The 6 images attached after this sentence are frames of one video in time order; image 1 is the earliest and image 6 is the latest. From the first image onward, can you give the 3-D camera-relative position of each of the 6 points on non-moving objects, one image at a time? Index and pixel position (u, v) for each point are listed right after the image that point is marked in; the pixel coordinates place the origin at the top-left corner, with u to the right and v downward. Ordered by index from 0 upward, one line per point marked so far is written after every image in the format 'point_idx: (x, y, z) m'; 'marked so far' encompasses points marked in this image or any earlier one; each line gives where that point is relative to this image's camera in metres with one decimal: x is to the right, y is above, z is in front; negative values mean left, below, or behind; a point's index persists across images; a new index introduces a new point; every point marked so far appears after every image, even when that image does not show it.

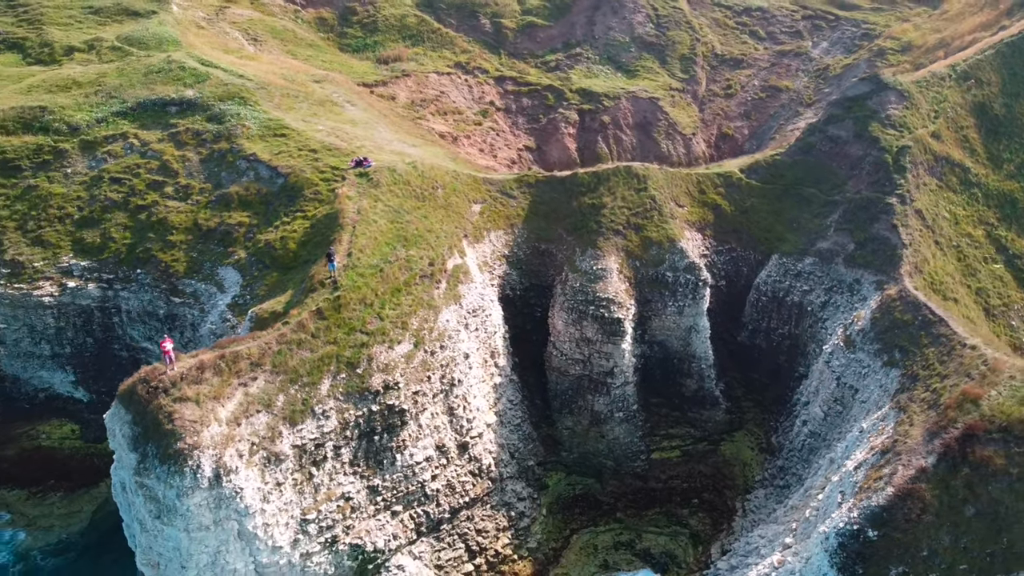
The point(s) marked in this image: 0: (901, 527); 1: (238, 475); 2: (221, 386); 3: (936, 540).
0: (+7.9, -4.9, +16.7) m
1: (-6.2, -4.2, +18.2) m
2: (-6.7, -2.3, +18.8) m
3: (+8.7, -5.2, +16.7) m
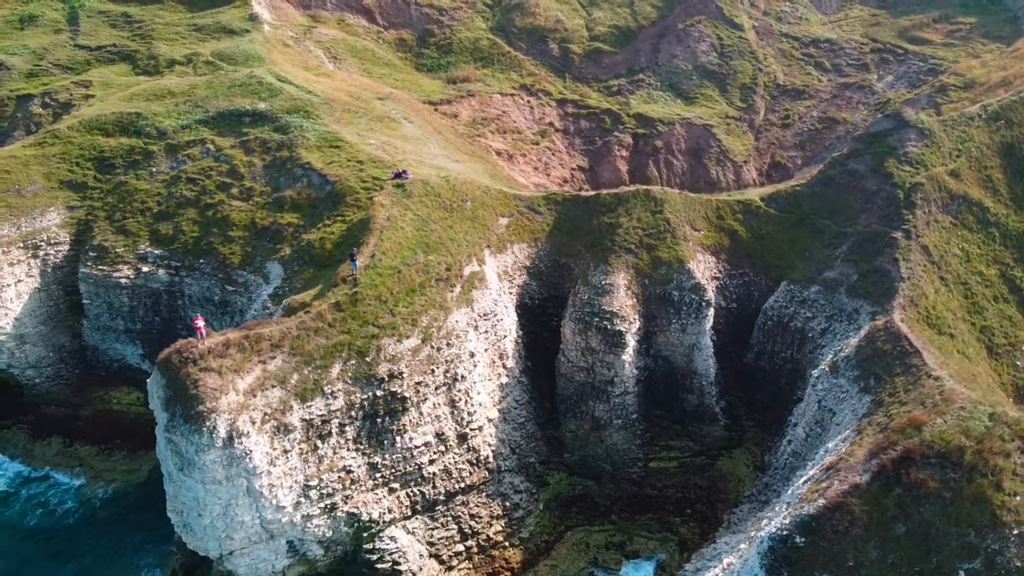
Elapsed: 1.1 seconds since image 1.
0: (+6.9, -5.5, +17.9) m
1: (-6.8, -3.9, +21.1) m
2: (-7.2, -1.9, +21.7) m
3: (+7.6, -5.8, +17.7) m
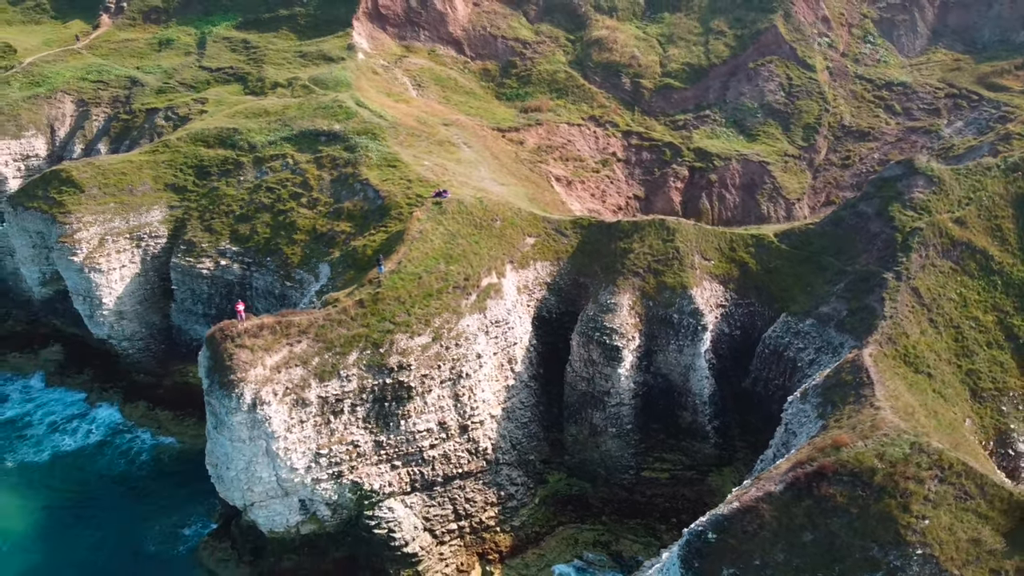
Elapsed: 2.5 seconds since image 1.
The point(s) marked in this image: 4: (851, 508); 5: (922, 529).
0: (+5.5, -6.1, +19.9) m
1: (-7.5, -3.7, +25.1) m
2: (-7.6, -1.7, +25.8) m
3: (+6.2, -6.4, +19.6) m
4: (+8.2, -5.3, +19.6) m
5: (+9.8, -5.8, +19.4) m
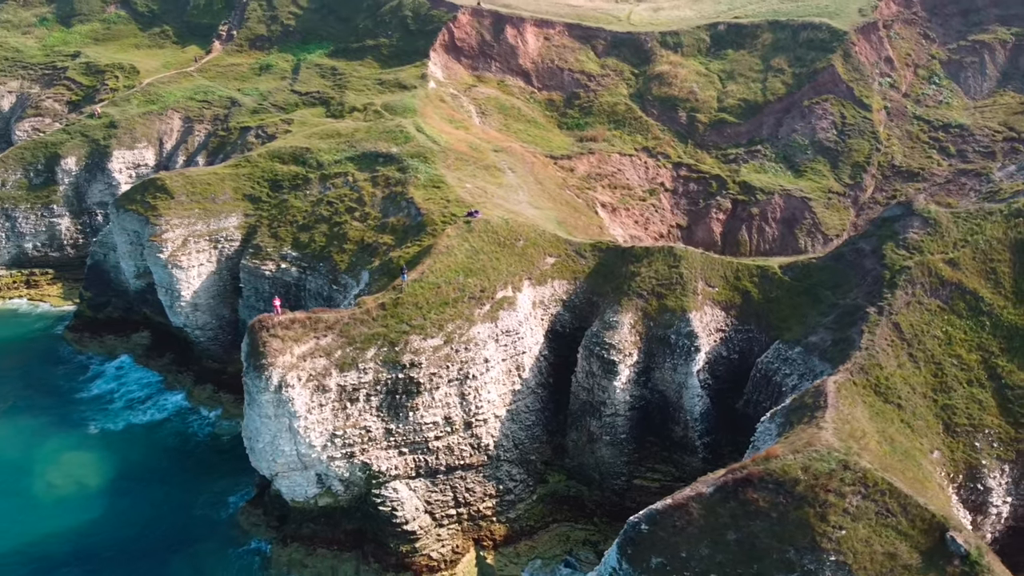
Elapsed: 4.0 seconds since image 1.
0: (+4.3, -6.6, +22.2) m
1: (-7.8, -3.6, +29.0) m
2: (-7.7, -1.7, +29.8) m
3: (+4.9, -7.0, +21.9) m
4: (+6.9, -6.0, +21.6) m
5: (+8.5, -6.5, +21.2) m
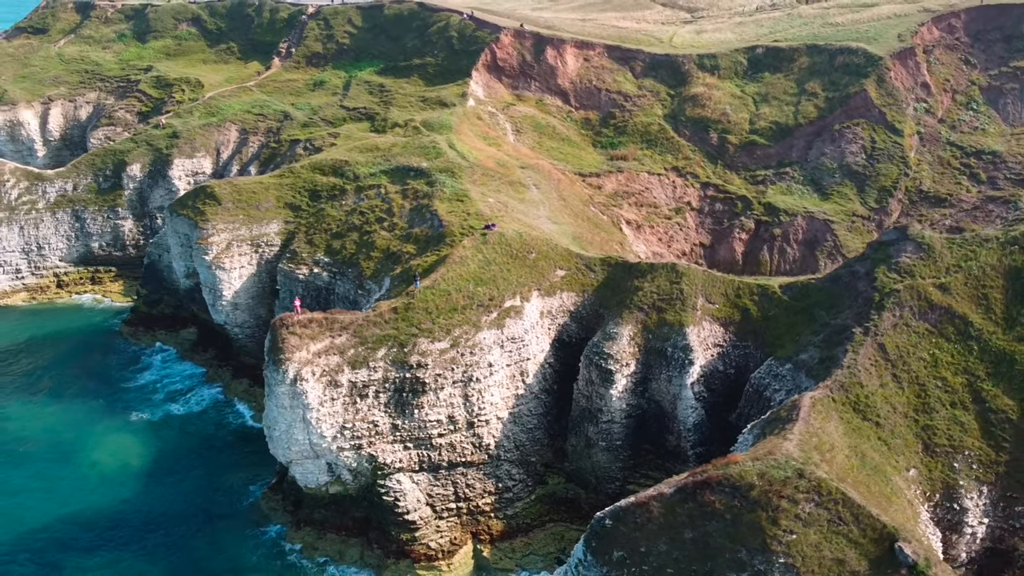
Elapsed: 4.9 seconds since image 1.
0: (+3.5, -7.0, +23.8) m
1: (-8.0, -3.7, +31.6) m
2: (-7.7, -1.8, +32.4) m
3: (+4.1, -7.4, +23.4) m
4: (+6.1, -6.4, +23.0) m
5: (+7.6, -7.0, +22.5) m
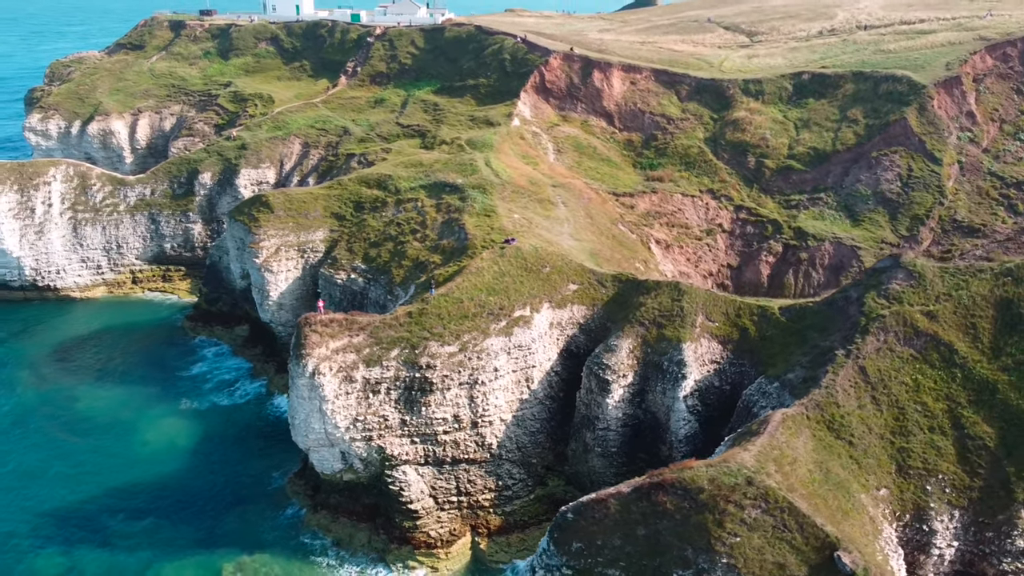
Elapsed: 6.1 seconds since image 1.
0: (+2.5, -7.4, +25.7) m
1: (-8.0, -3.8, +34.7) m
2: (-7.6, -1.9, +35.5) m
3: (+3.0, -7.8, +25.3) m
4: (+5.0, -6.9, +24.7) m
5: (+6.5, -7.6, +24.0) m
